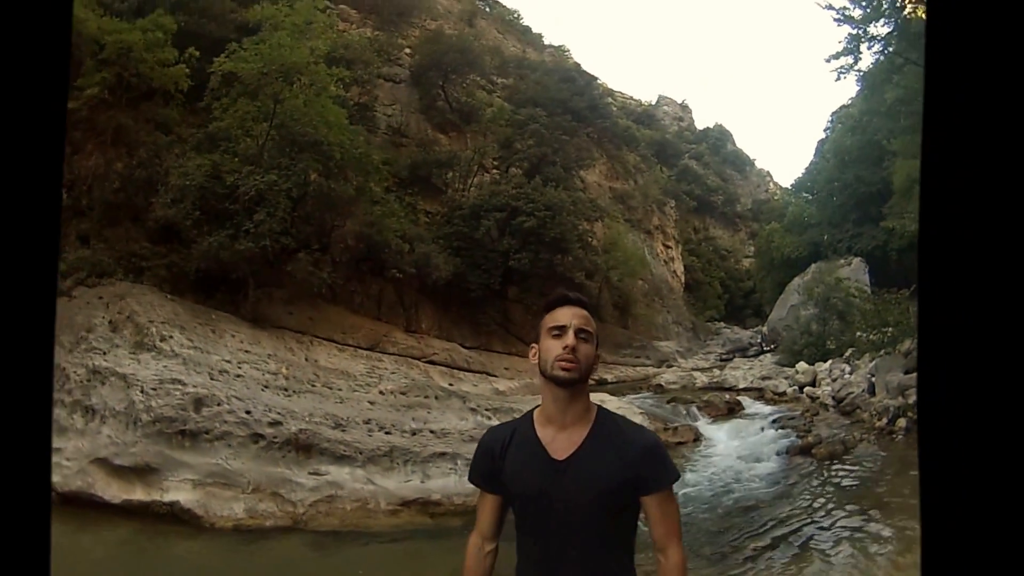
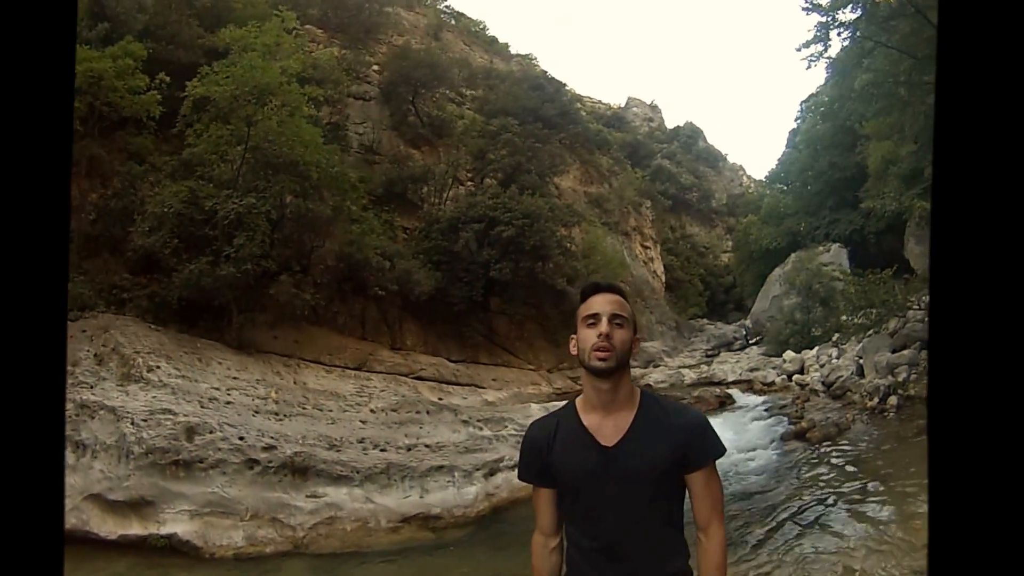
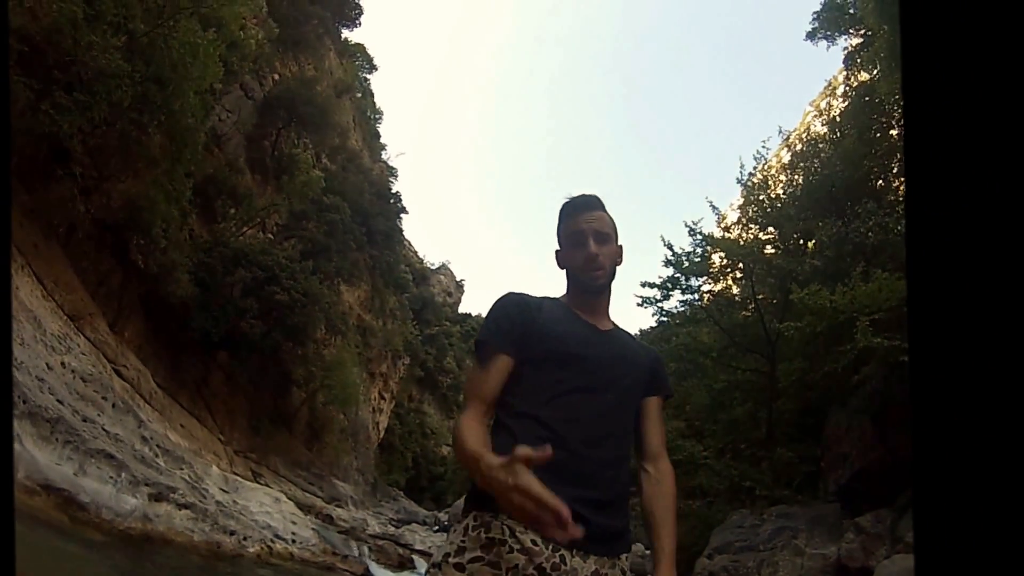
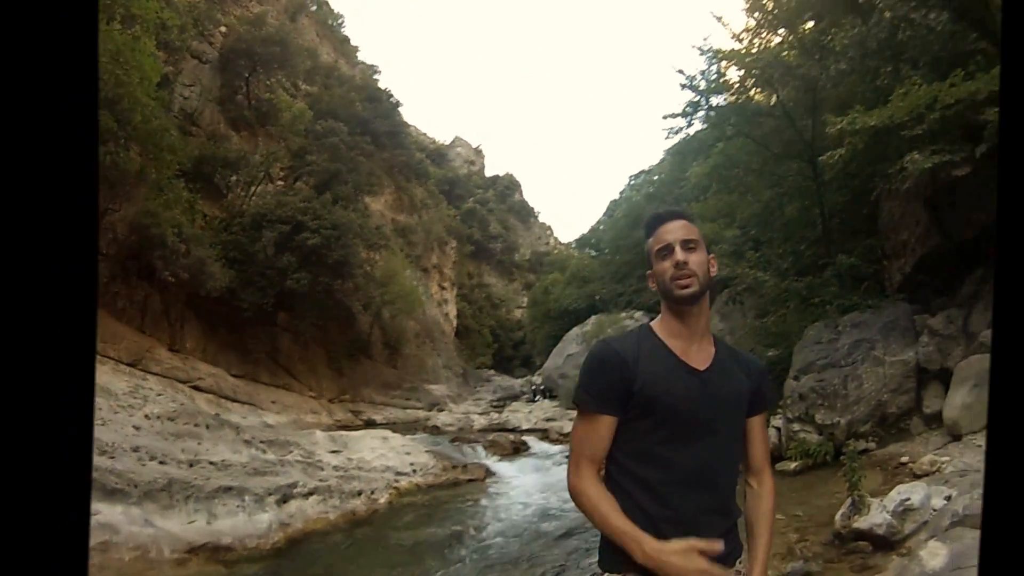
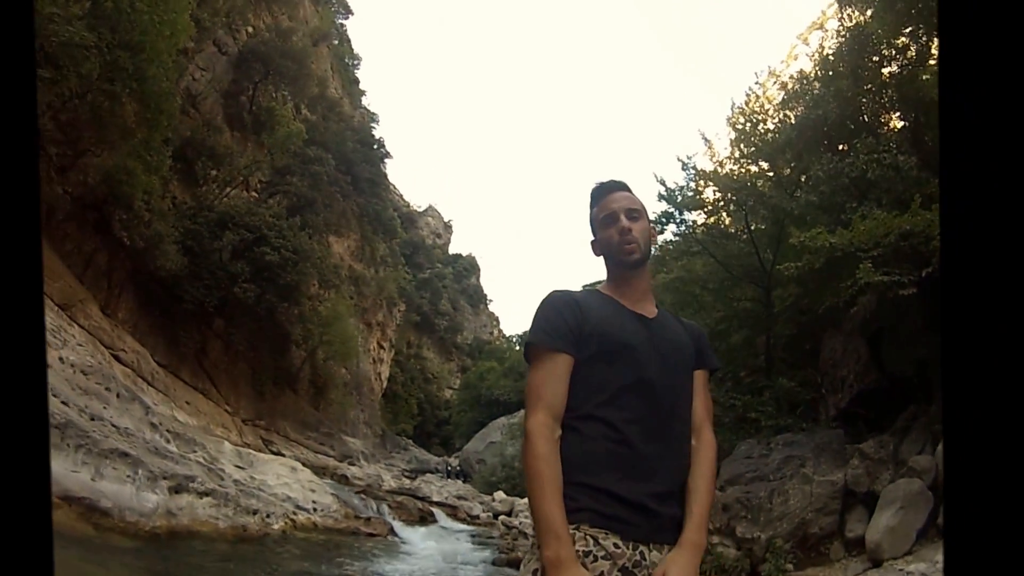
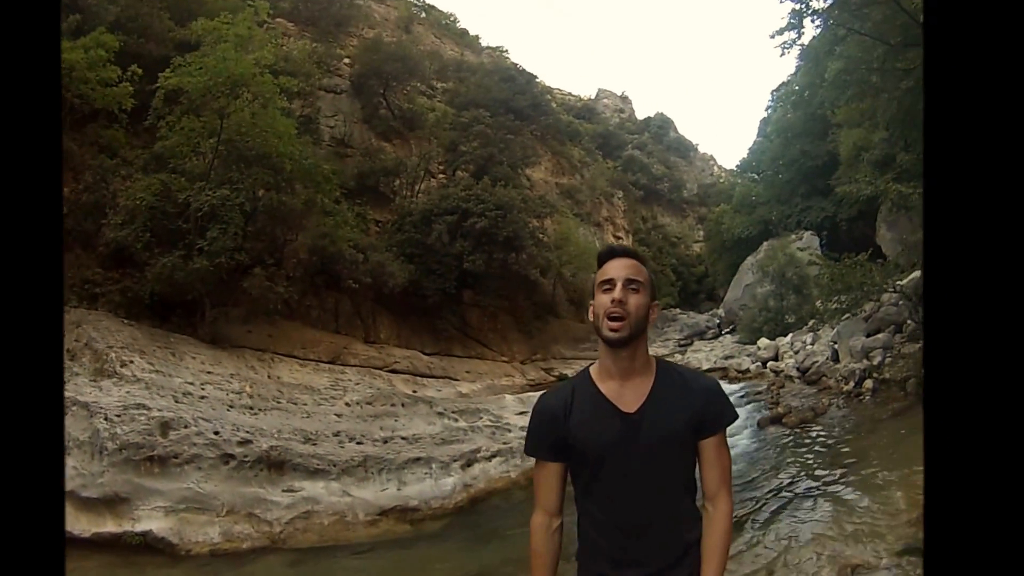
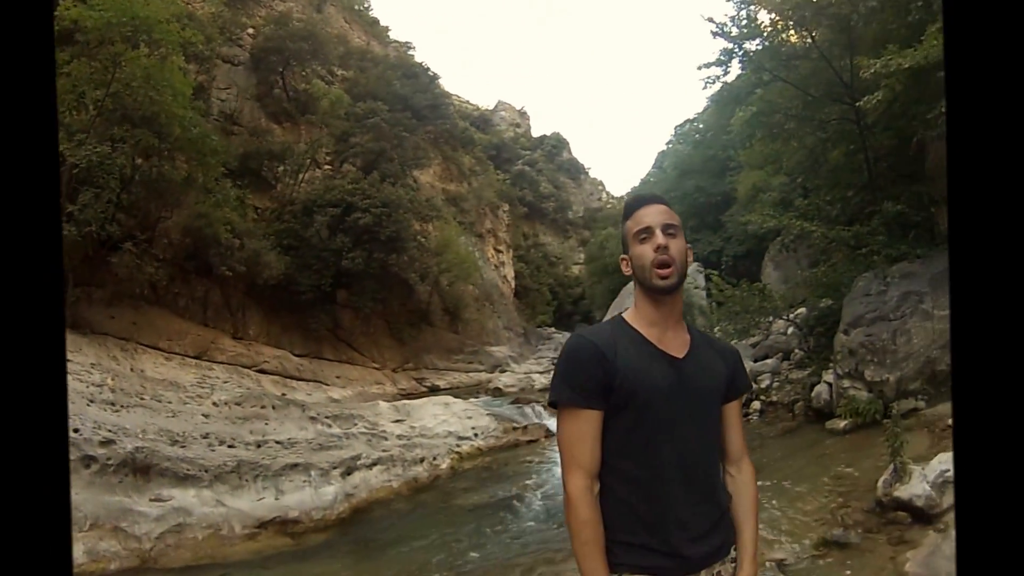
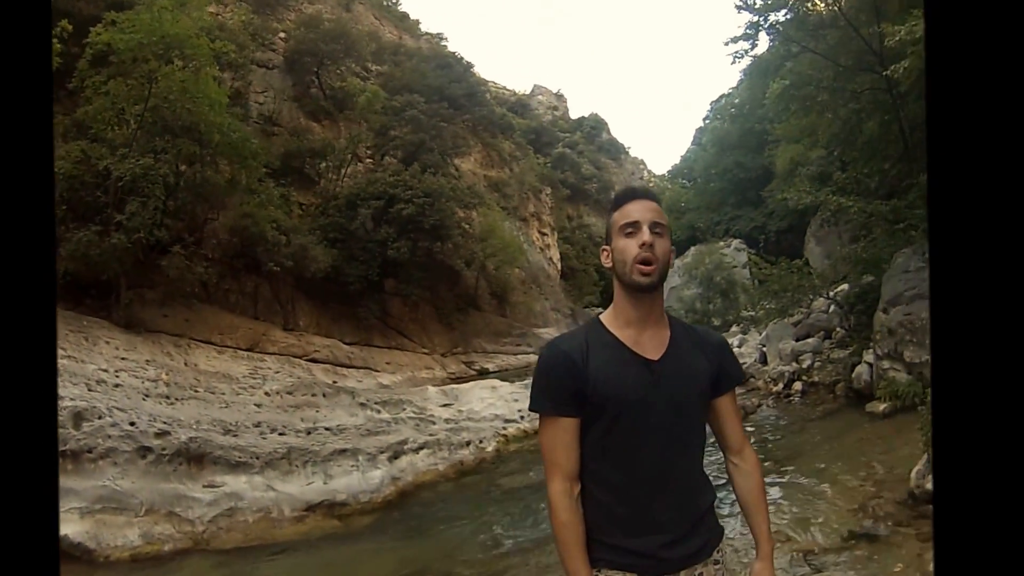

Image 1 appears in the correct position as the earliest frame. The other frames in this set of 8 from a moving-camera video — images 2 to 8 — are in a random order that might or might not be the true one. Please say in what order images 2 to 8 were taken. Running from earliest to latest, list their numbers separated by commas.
2, 6, 8, 7, 4, 5, 3
